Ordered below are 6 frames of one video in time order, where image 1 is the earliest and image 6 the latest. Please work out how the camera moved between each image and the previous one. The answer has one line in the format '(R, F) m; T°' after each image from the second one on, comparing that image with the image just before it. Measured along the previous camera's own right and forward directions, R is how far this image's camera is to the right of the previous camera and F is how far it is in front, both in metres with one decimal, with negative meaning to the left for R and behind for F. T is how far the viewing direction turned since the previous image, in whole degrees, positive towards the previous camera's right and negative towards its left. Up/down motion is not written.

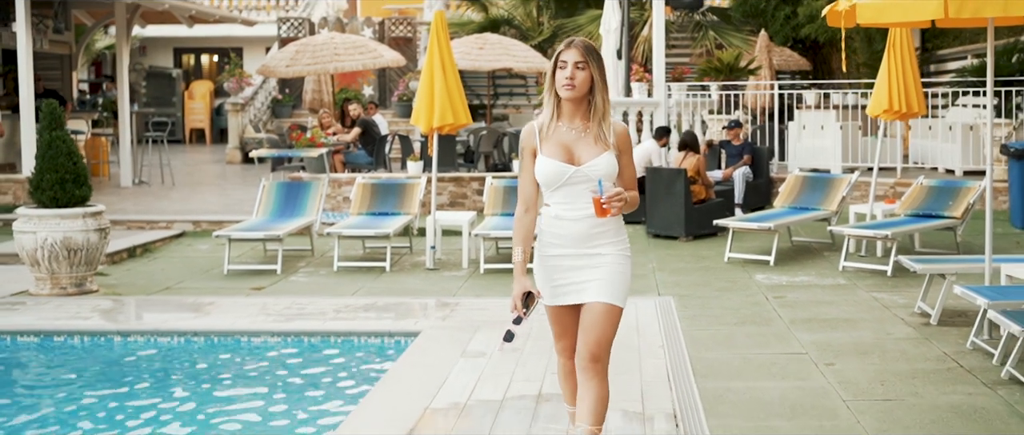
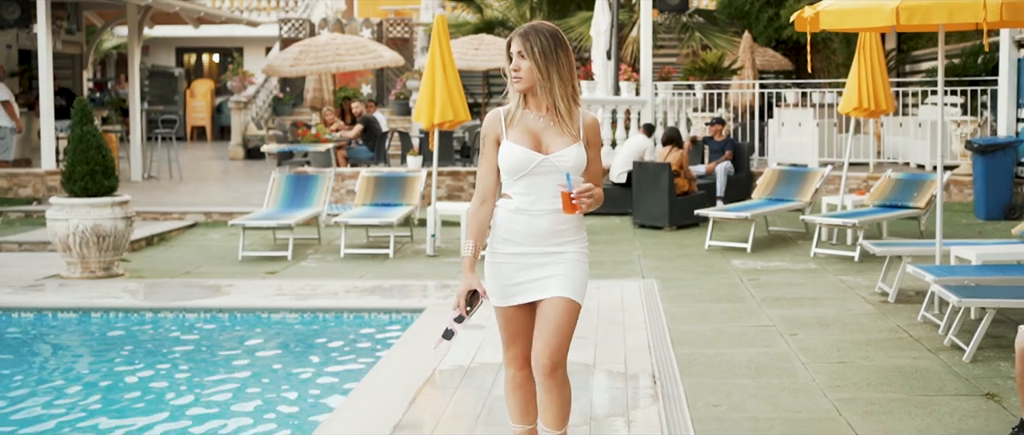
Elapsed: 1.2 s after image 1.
(0.0, -0.8) m; 0°
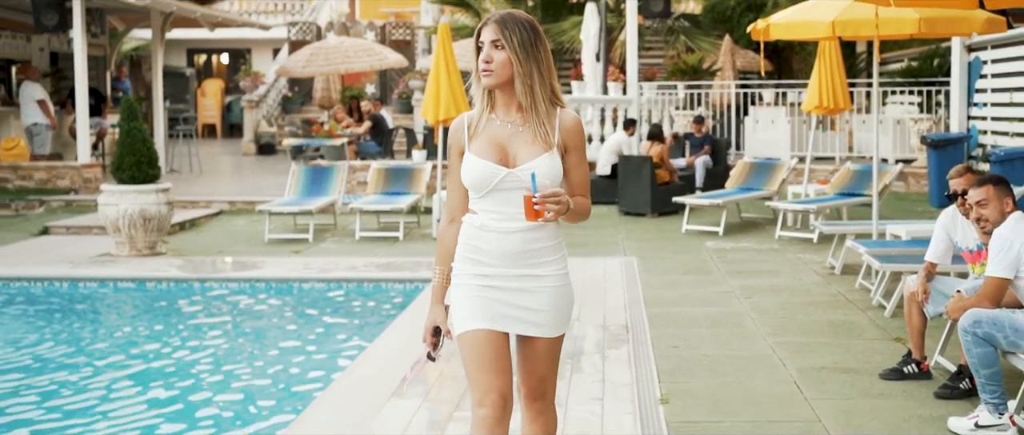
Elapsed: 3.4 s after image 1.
(0.0, -1.4) m; 0°
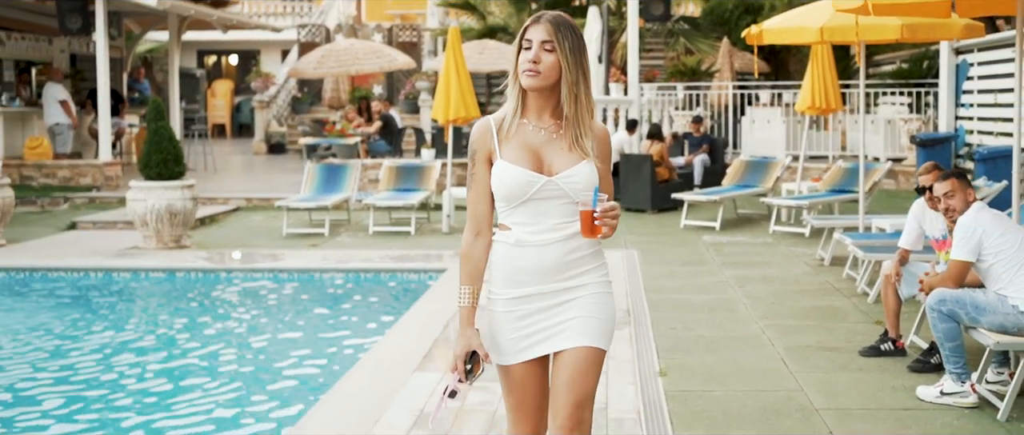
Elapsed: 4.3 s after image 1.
(-0.1, -0.6) m; 0°
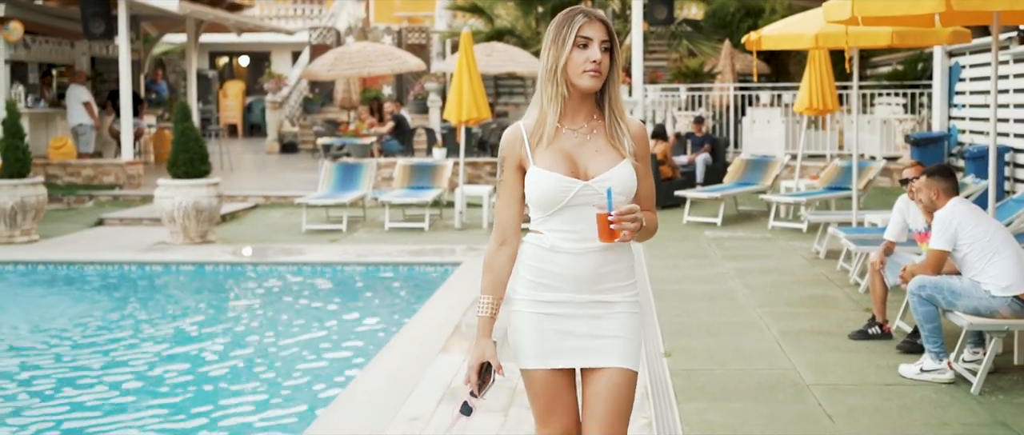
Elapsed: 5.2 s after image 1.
(-0.1, -0.6) m; 0°
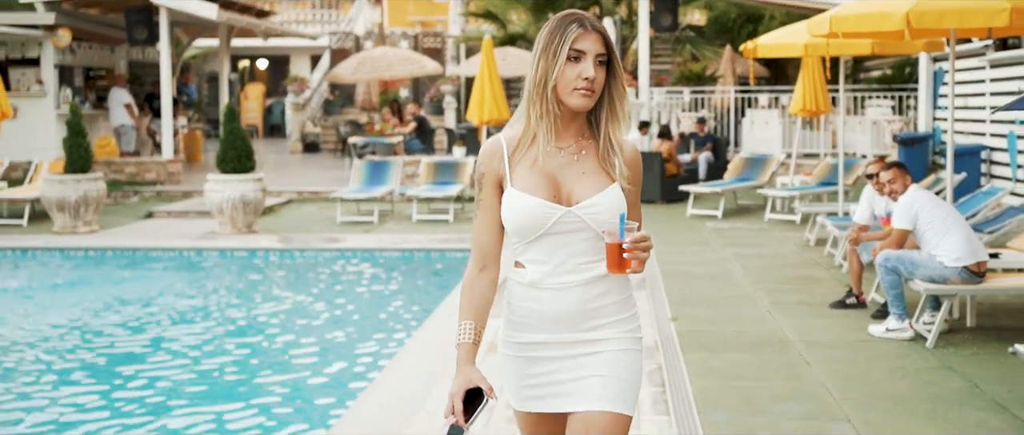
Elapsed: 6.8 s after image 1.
(-0.2, -1.3) m; 0°
